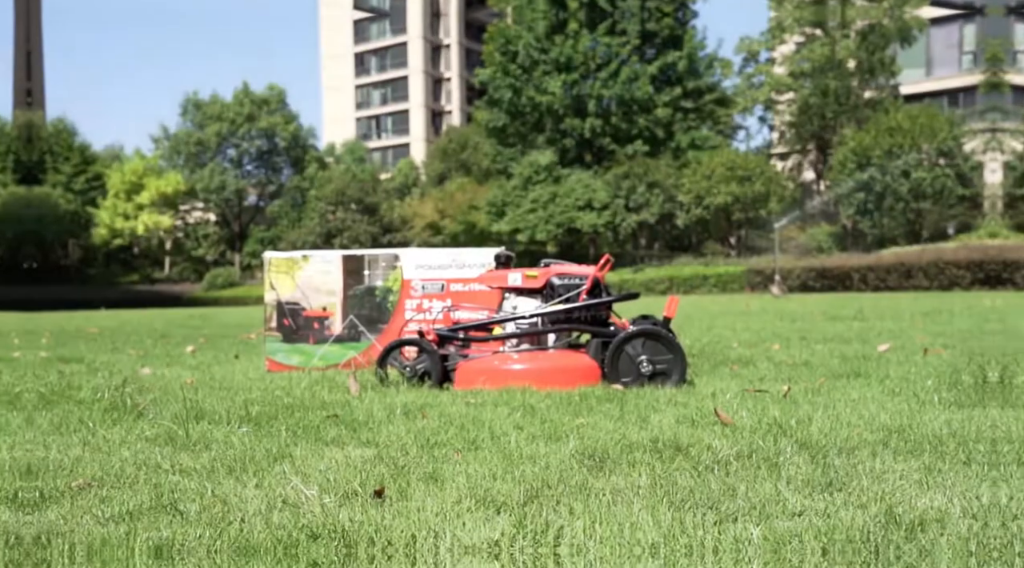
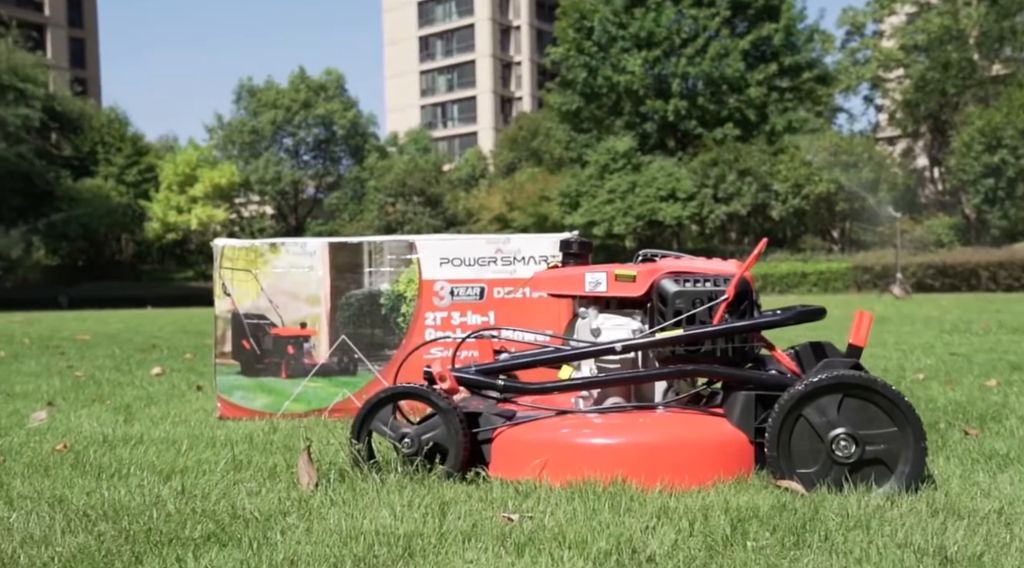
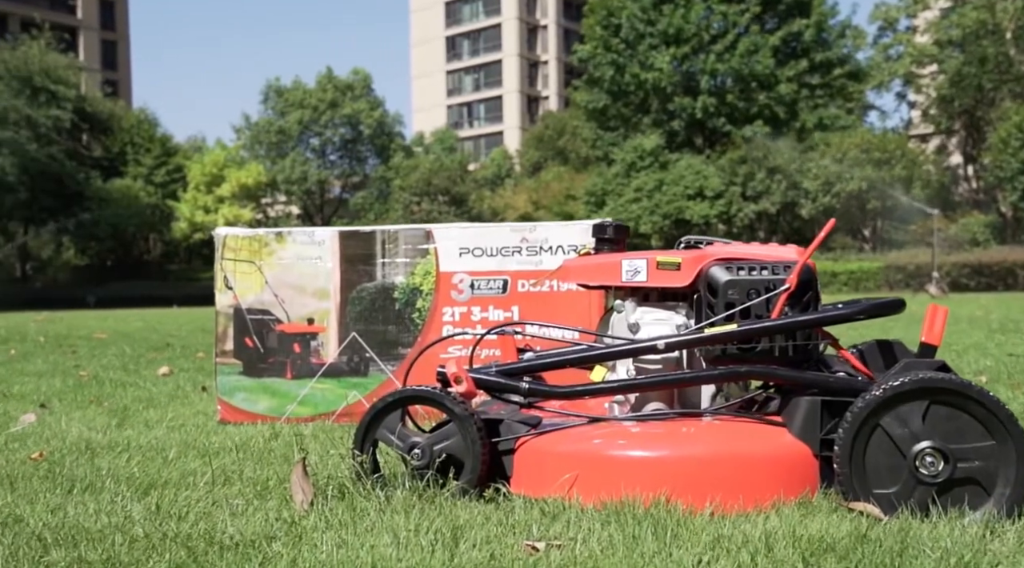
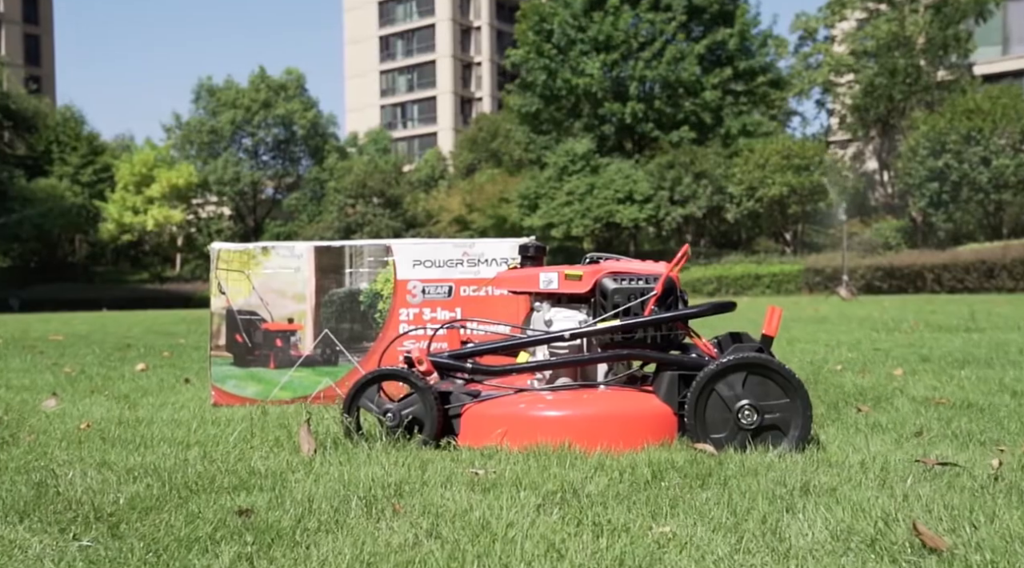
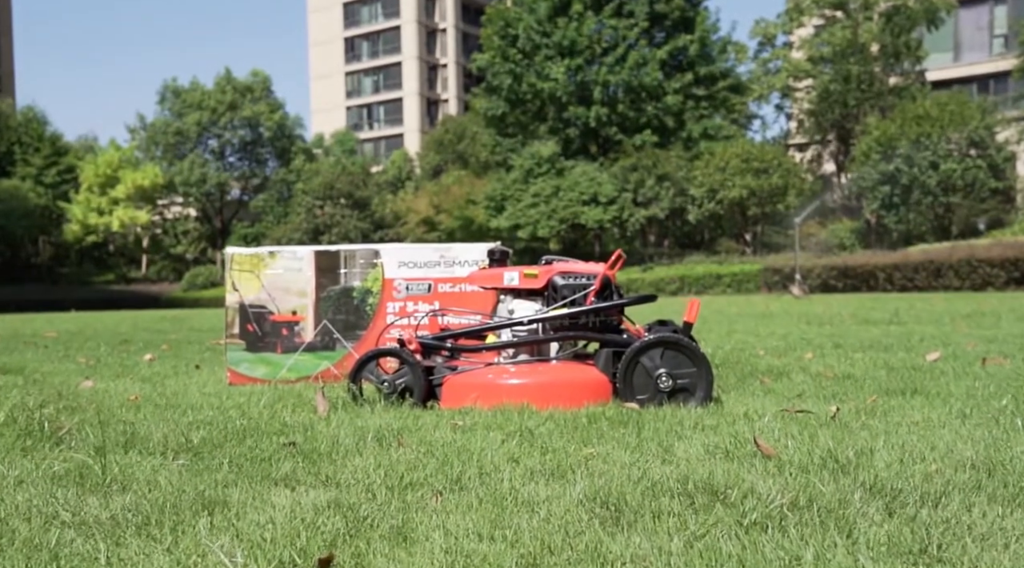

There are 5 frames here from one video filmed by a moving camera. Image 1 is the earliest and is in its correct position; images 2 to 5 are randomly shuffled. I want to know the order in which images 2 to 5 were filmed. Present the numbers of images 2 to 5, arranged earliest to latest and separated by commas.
5, 4, 2, 3
